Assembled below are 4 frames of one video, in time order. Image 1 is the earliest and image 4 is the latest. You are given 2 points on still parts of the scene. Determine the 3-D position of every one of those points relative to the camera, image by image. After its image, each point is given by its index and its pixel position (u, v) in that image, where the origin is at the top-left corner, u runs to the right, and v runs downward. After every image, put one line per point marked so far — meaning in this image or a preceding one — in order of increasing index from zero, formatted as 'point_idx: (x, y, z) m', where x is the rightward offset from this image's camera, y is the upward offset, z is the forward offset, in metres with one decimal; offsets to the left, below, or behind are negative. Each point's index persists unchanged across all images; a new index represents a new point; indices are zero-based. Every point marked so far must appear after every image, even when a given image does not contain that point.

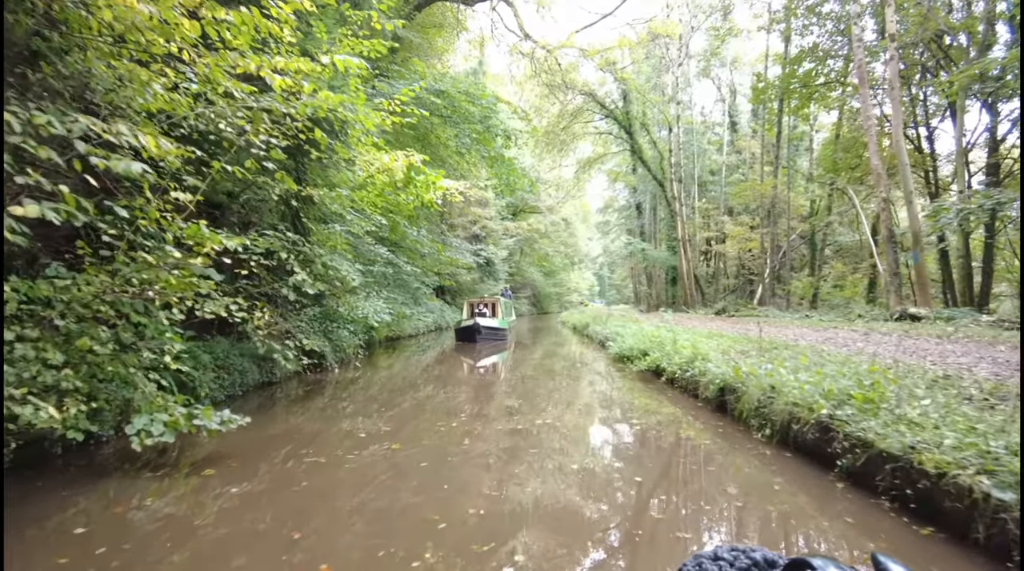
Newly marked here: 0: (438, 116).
0: (-1.4, +3.2, +12.6) m
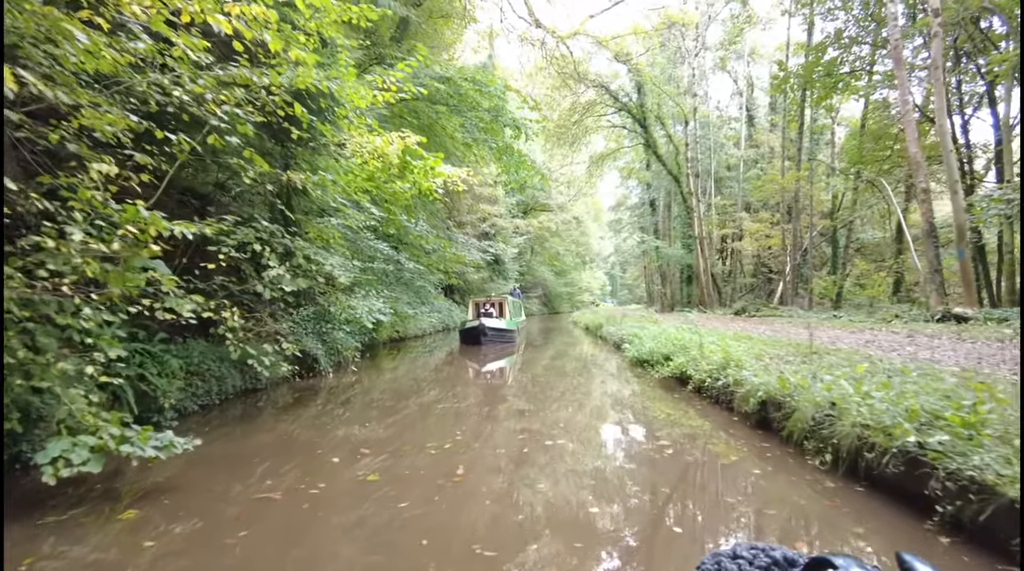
0: (-1.2, +3.2, +11.9) m
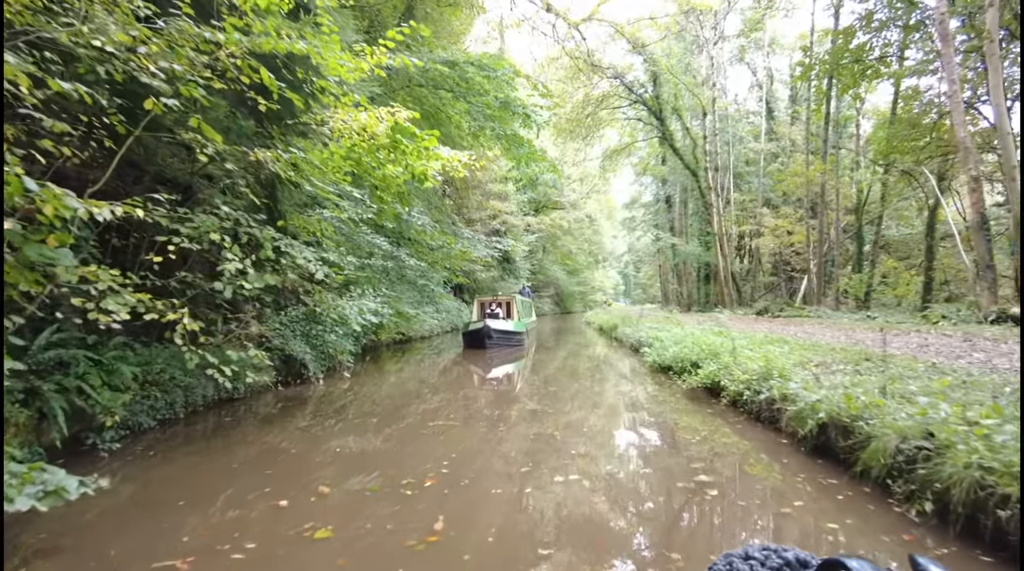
0: (-1.1, +3.3, +11.1) m
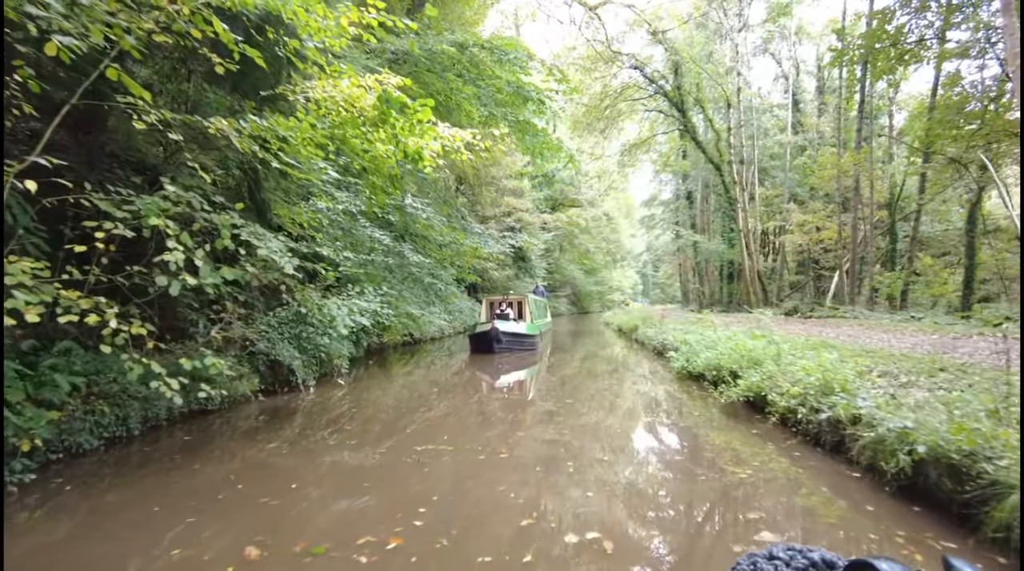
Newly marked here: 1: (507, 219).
0: (-0.9, +3.3, +10.3) m
1: (-0.2, +1.9, +18.8) m
